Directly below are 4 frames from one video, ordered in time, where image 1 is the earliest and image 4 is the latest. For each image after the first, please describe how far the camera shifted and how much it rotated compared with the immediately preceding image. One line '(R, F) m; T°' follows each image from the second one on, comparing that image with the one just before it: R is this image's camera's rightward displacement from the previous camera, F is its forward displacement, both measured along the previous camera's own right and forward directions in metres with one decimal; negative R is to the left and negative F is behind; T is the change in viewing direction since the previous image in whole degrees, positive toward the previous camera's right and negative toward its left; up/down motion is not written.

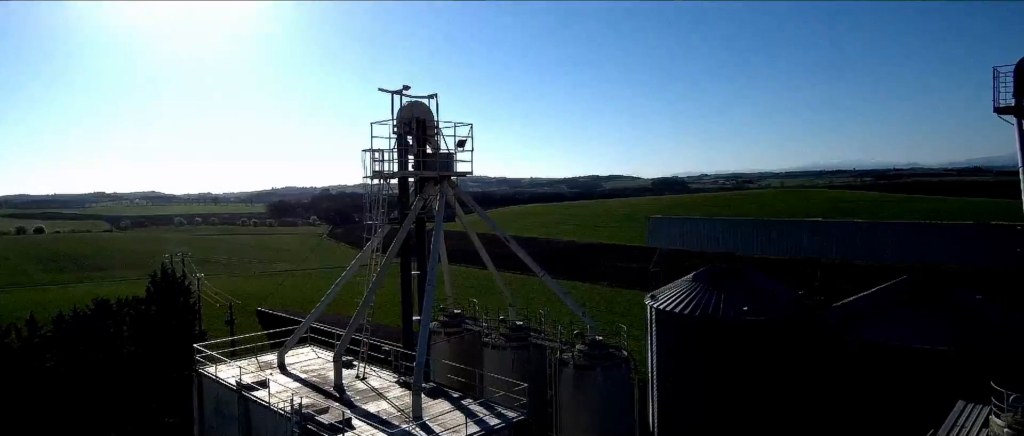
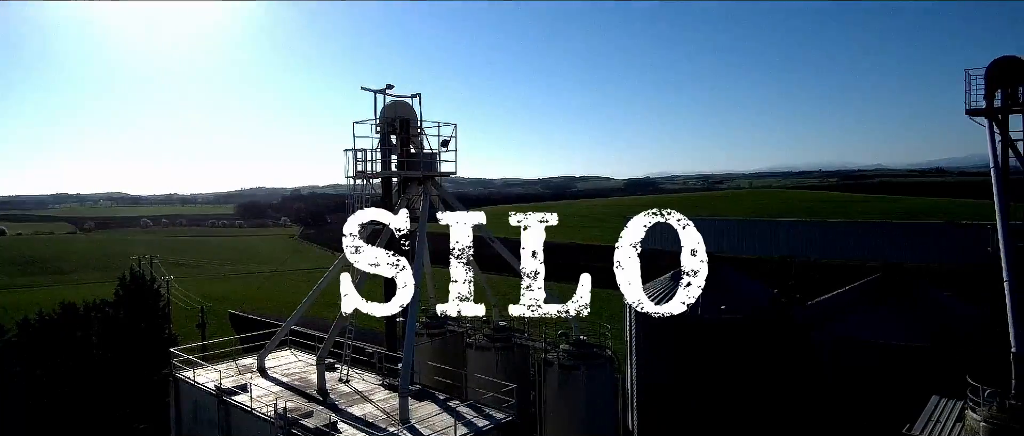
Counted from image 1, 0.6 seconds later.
(-0.3, +0.1) m; +2°
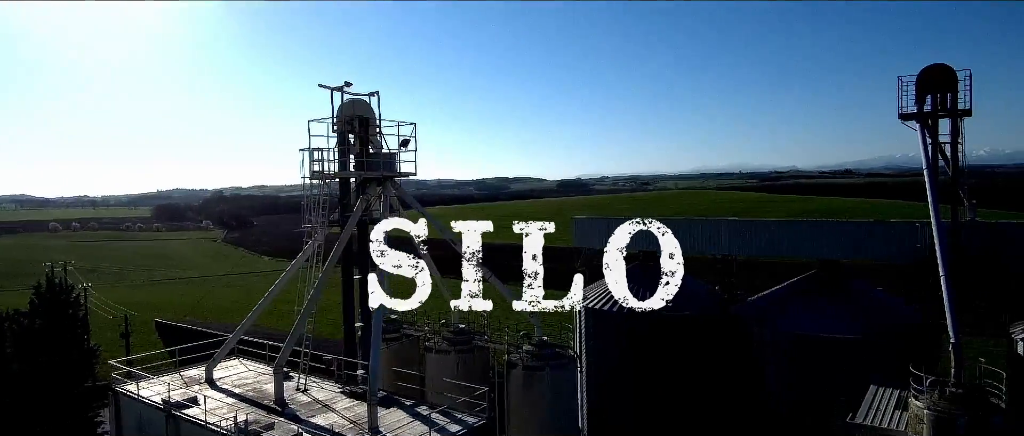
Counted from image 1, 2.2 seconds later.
(-0.8, +0.3) m; +6°
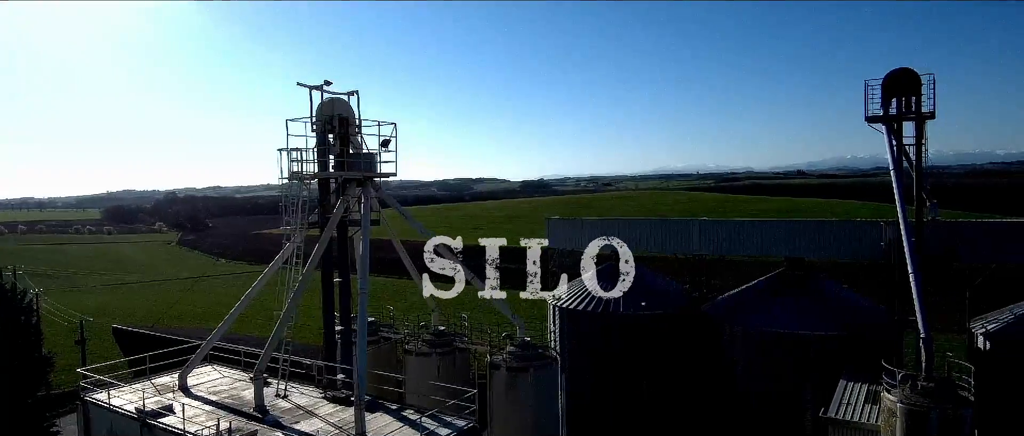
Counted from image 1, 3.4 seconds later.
(-0.5, +0.1) m; +3°
